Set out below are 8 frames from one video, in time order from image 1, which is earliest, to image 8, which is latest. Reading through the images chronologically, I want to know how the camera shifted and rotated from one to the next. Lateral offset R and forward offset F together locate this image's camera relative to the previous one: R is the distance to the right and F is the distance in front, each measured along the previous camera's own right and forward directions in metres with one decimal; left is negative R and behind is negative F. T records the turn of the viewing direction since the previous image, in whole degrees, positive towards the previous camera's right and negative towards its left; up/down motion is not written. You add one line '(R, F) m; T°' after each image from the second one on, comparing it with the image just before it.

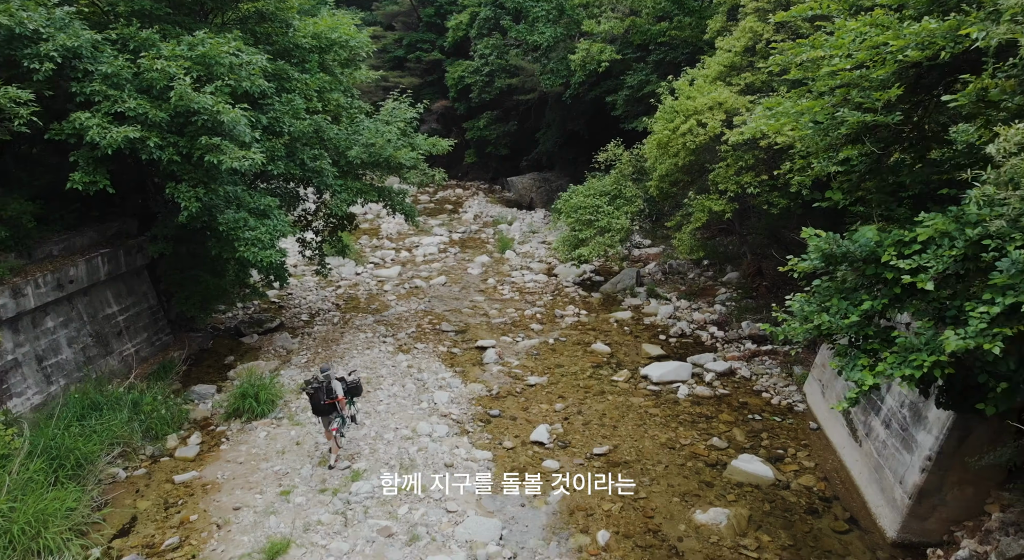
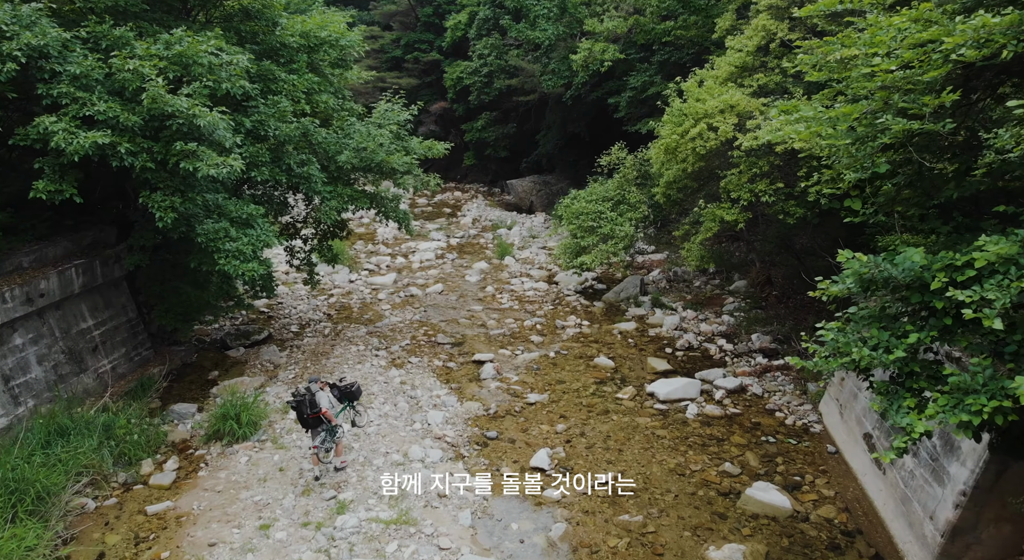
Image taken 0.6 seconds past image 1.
(0.0, +0.5) m; 0°
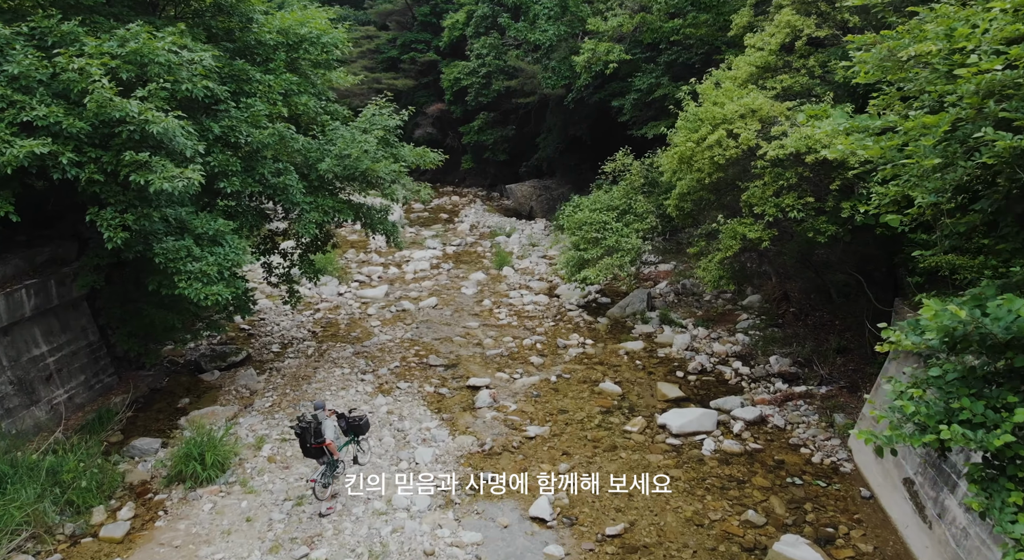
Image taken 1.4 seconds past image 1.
(0.0, +0.9) m; 0°
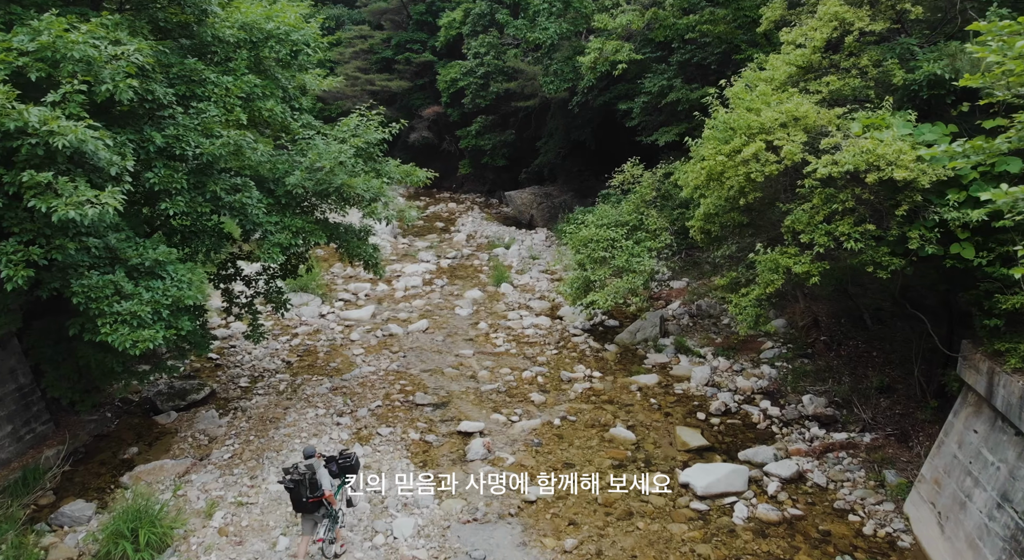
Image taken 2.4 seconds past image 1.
(0.0, +1.3) m; 0°
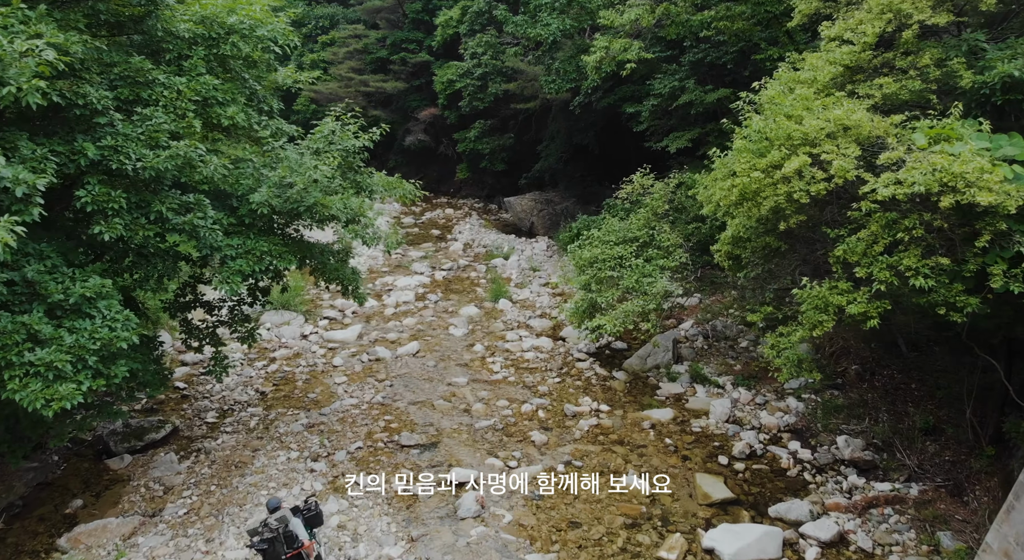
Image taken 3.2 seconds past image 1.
(0.0, +1.0) m; 0°
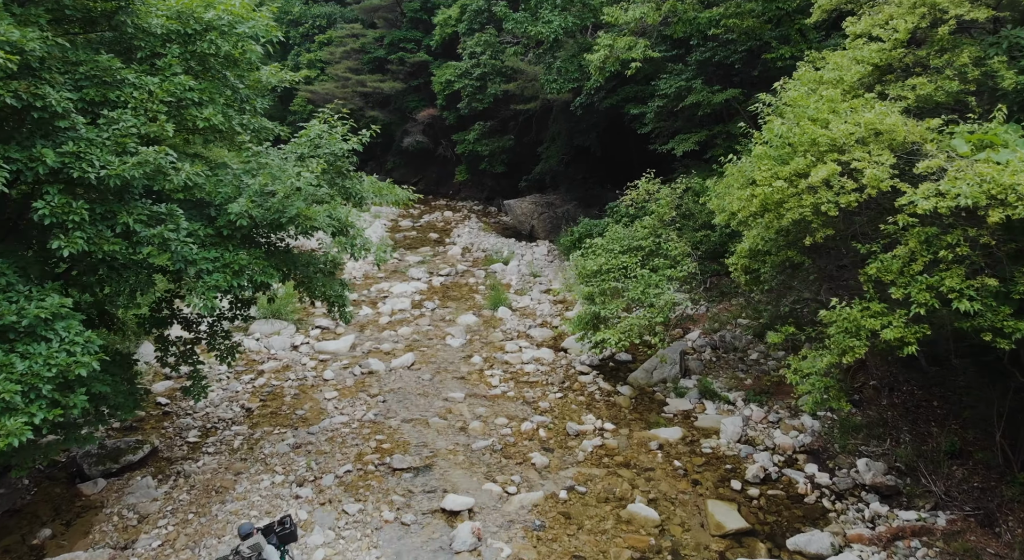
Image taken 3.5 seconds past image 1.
(0.0, +0.5) m; 0°
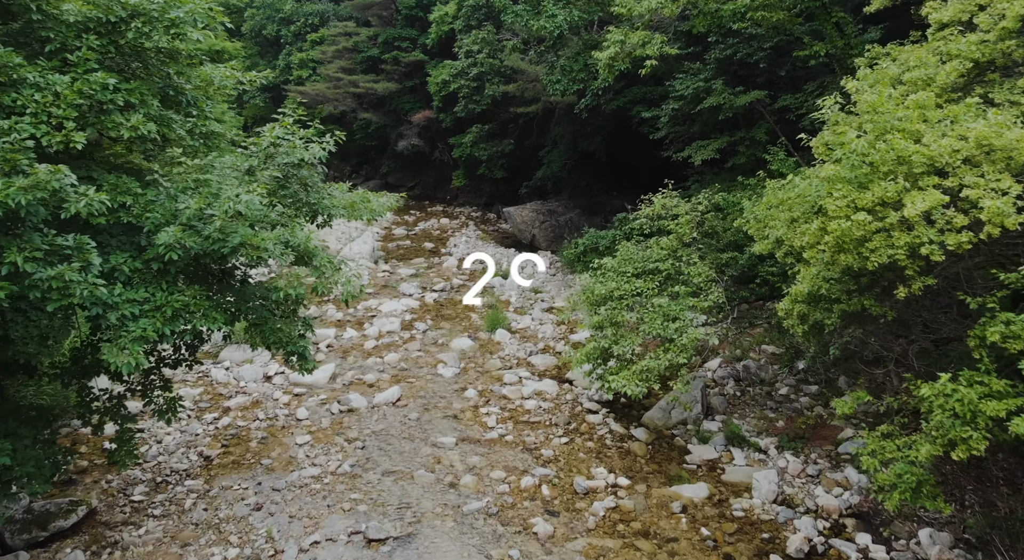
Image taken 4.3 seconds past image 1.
(0.0, +1.2) m; 0°
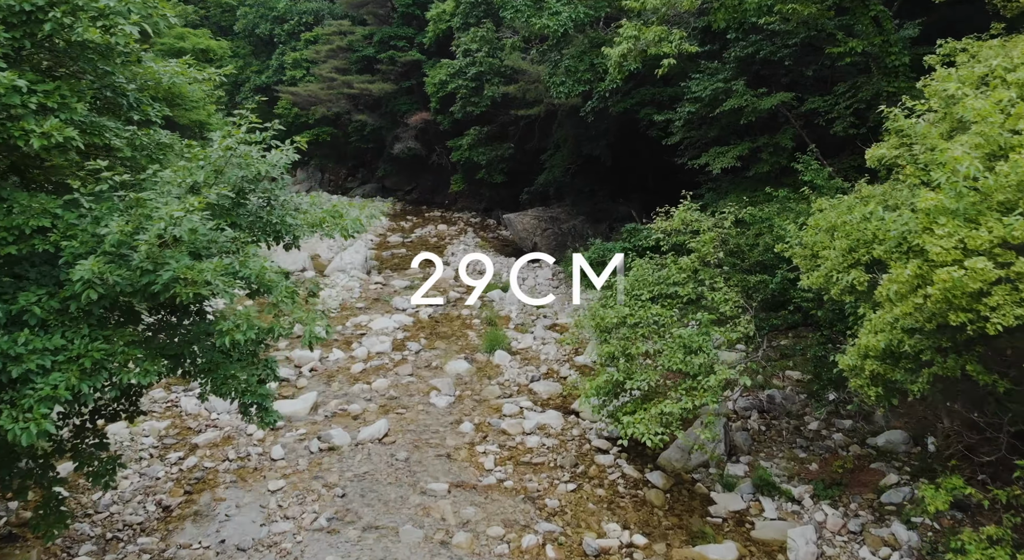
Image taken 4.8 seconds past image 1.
(0.0, +1.0) m; 0°
